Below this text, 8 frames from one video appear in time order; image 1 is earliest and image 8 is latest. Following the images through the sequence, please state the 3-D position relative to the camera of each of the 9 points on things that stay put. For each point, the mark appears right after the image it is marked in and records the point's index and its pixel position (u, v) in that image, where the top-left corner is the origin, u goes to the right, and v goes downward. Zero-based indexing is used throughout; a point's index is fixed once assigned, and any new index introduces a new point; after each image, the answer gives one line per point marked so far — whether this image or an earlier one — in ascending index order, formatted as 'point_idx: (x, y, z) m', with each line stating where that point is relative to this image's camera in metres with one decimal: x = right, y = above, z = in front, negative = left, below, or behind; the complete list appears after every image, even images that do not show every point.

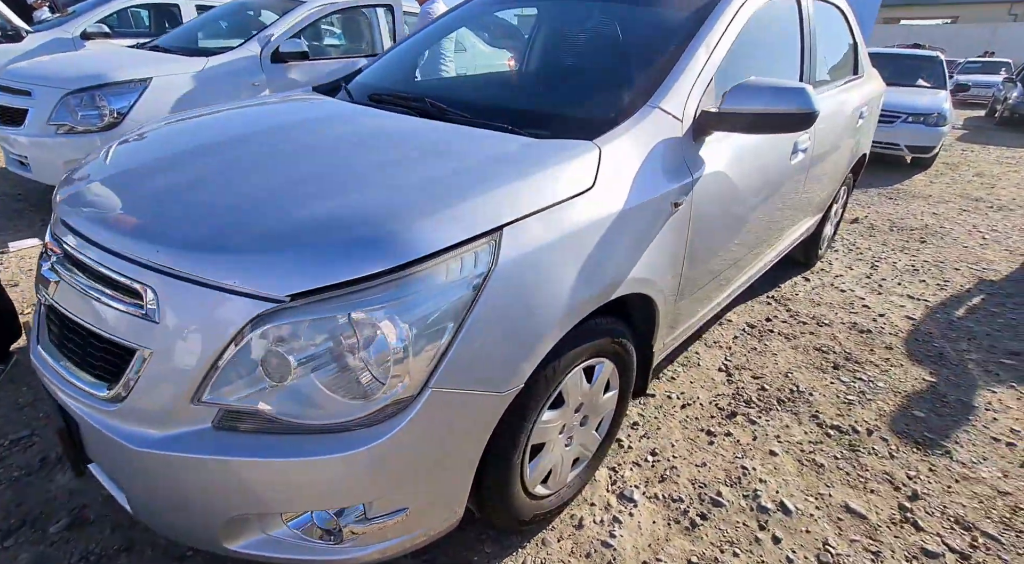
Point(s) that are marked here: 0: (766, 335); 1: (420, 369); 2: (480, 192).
0: (+1.4, -0.3, +3.3) m
1: (-0.2, -0.2, +1.4) m
2: (-0.1, +0.2, +1.6) m
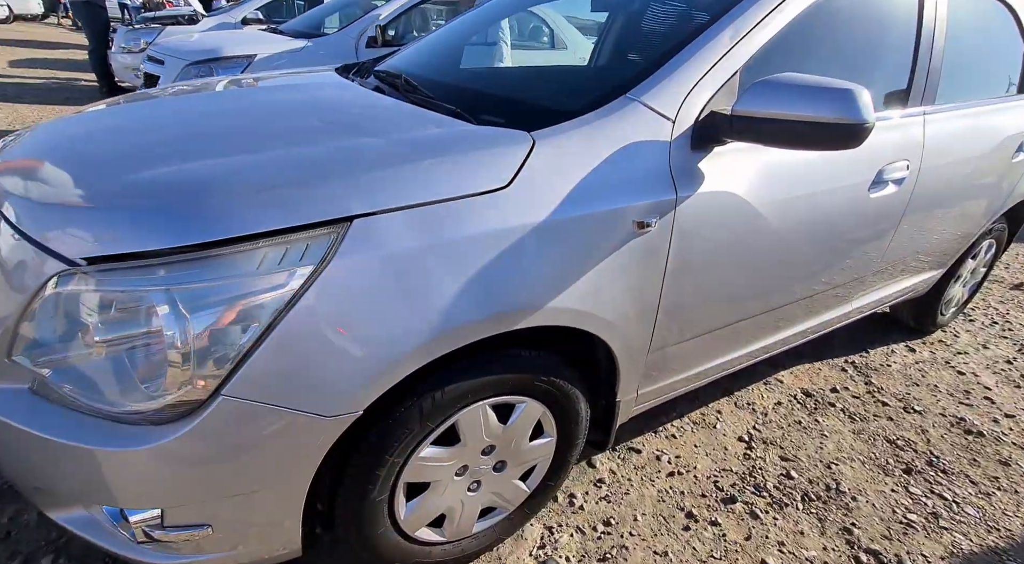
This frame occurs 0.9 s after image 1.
0: (+1.4, -0.6, +2.7) m
1: (-0.6, -0.2, +1.2) m
2: (-0.3, +0.2, +1.3) m
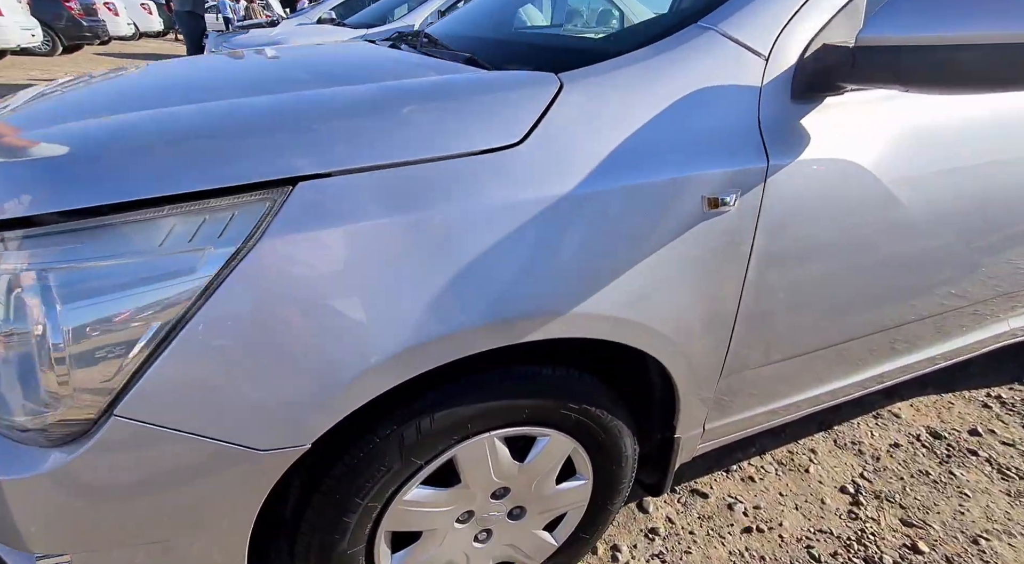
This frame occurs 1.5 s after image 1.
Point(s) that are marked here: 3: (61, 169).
0: (+1.6, -0.6, +2.1) m
1: (-0.6, -0.1, +0.9) m
2: (-0.3, +0.2, +1.0) m
3: (-0.7, +0.2, +0.9) m
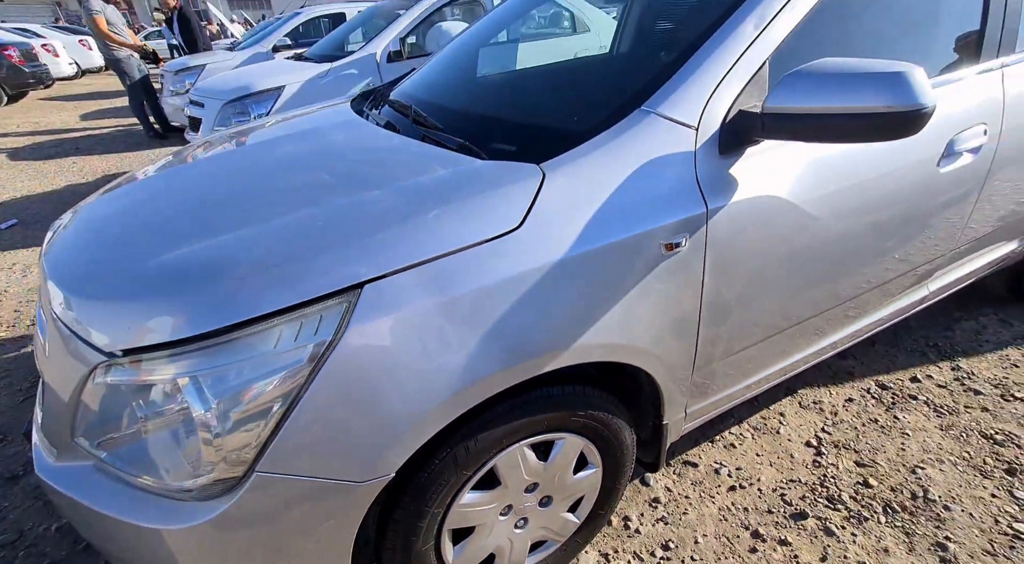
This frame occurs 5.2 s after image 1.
0: (+1.6, -0.5, +2.5) m
1: (-0.5, -0.3, +1.2) m
2: (-0.3, +0.1, +1.3) m
3: (-0.6, 0.0, +1.2) m
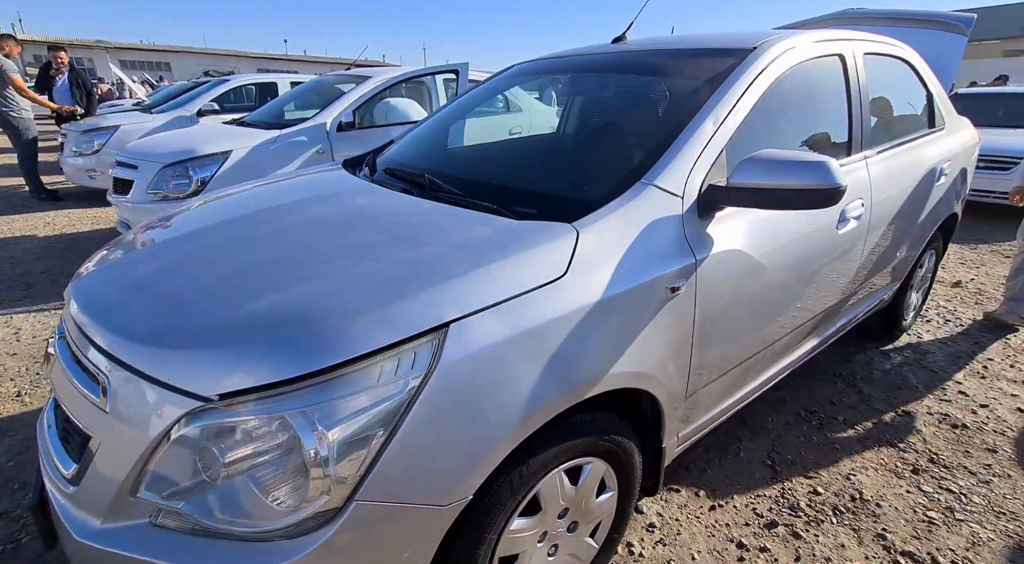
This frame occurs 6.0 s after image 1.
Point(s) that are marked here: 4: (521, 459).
0: (+1.5, -0.7, +3.0) m
1: (-0.4, -0.4, +1.3) m
2: (-0.2, 0.0, +1.5) m
3: (-0.5, -0.1, +1.4) m
4: (0.0, -0.5, +1.6) m
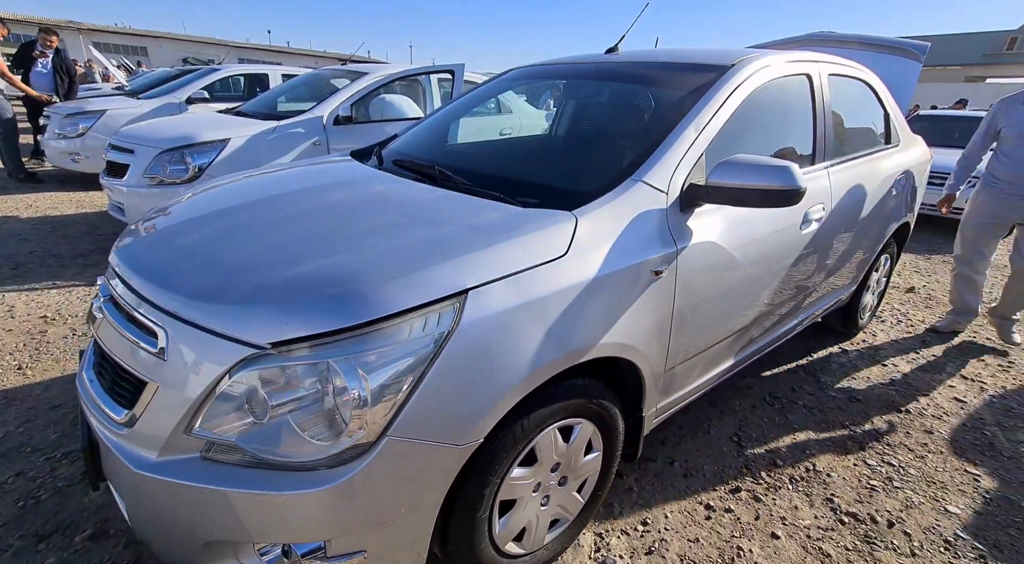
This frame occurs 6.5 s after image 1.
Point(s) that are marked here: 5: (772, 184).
0: (+1.5, -0.7, +3.3) m
1: (-0.3, -0.4, +1.6) m
2: (-0.1, +0.1, +1.7) m
3: (-0.5, 0.0, +1.6) m
4: (0.0, -0.4, +1.9) m
5: (+0.9, +0.3, +2.1) m
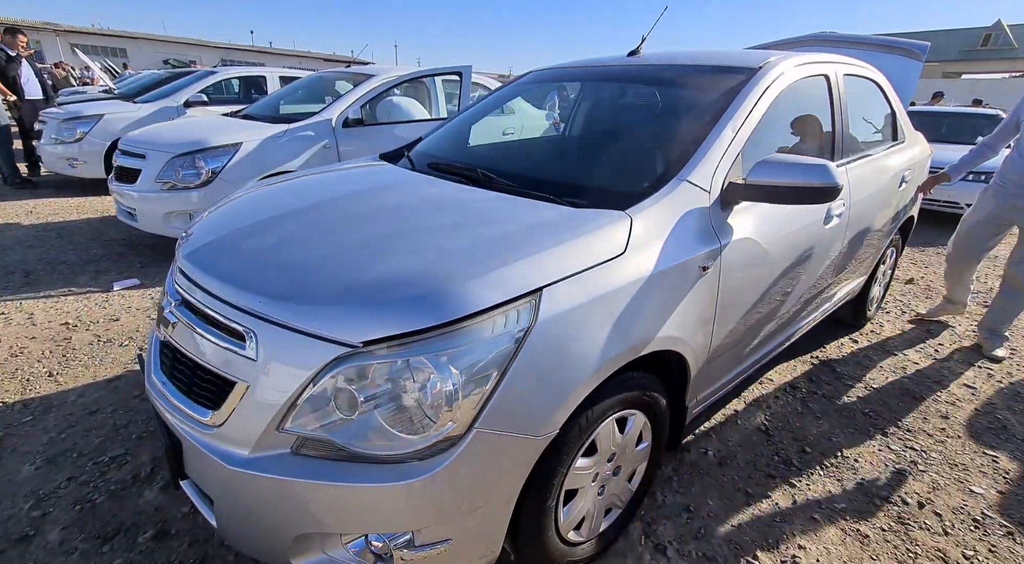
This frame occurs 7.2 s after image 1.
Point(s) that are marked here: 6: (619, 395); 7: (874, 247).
0: (+1.6, -0.6, +3.4) m
1: (-0.1, -0.4, +1.6) m
2: (+0.1, +0.1, +1.8) m
3: (-0.2, 0.0, +1.6) m
4: (+0.2, -0.4, +1.9) m
5: (+1.1, +0.4, +2.2) m
6: (+0.3, -0.4, +2.0) m
7: (+2.4, +0.2, +4.0) m
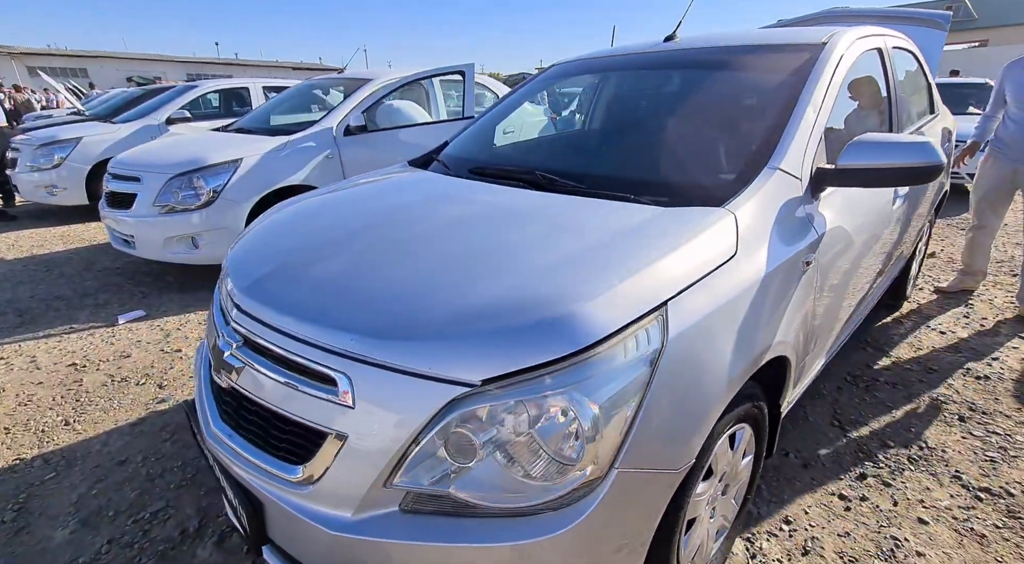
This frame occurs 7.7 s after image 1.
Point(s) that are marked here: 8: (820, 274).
0: (+1.9, -0.6, +3.2) m
1: (+0.2, -0.4, +1.4) m
2: (+0.3, 0.0, +1.6) m
3: (+0.1, -0.1, +1.4) m
4: (+0.6, -0.4, +1.7) m
5: (+1.3, +0.4, +2.1) m
6: (+0.7, -0.4, +1.8) m
7: (+2.6, +0.4, +3.9) m
8: (+1.1, 0.0, +2.2) m
